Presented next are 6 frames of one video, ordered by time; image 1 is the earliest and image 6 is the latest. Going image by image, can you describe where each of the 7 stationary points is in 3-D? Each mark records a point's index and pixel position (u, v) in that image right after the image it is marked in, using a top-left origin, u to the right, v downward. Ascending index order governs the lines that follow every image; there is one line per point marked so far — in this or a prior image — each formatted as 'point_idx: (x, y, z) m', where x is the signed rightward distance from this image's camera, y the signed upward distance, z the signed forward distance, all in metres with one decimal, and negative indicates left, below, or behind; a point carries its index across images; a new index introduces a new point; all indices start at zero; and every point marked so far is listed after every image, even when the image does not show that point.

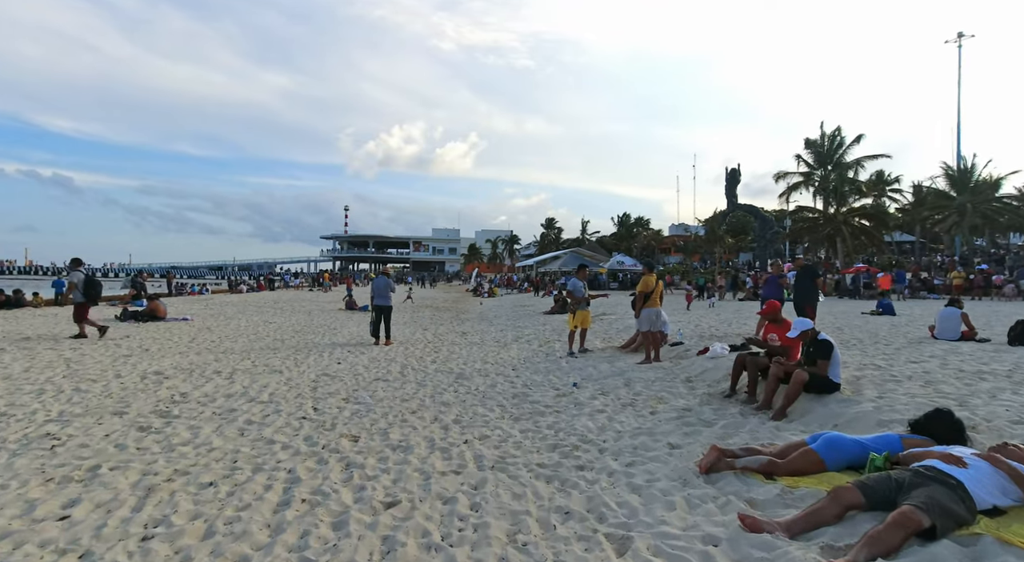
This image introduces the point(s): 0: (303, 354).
0: (-4.0, -1.4, +11.1) m
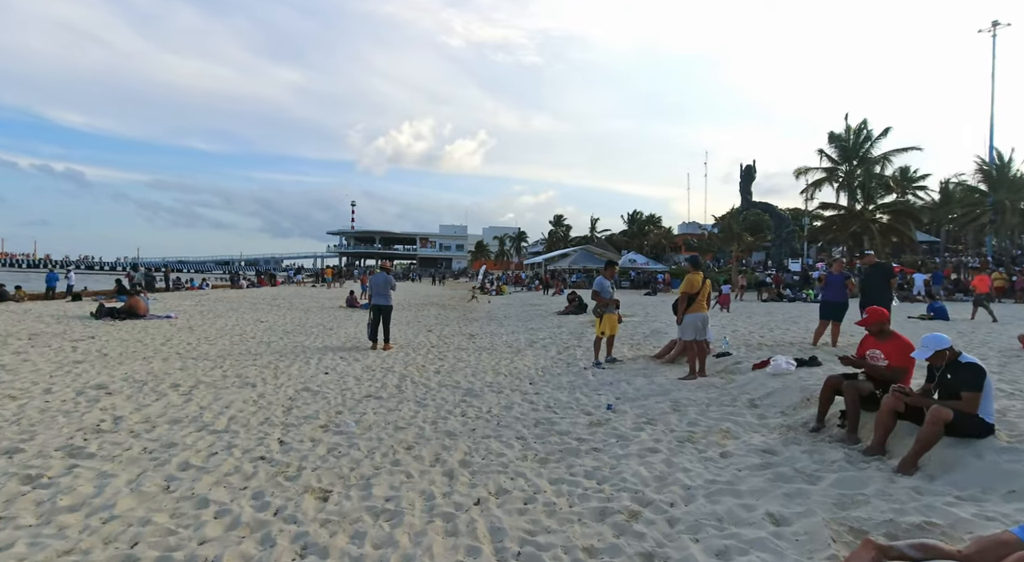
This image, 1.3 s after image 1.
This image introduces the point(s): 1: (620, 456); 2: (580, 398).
0: (-3.8, -1.3, +9.6) m
1: (+0.9, -1.5, +4.8) m
2: (+0.8, -1.5, +7.2) m
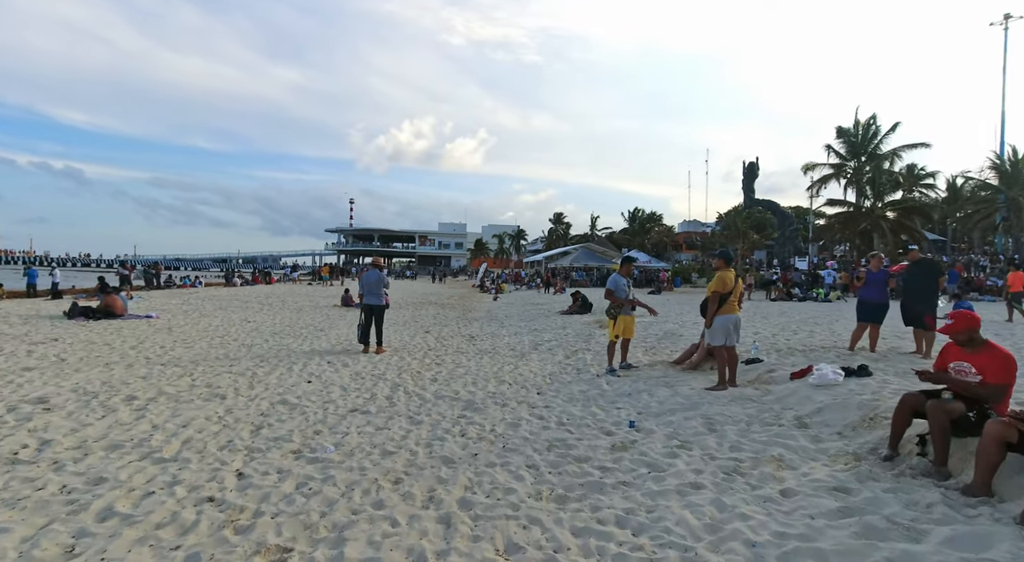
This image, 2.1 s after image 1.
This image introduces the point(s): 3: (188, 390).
0: (-3.7, -1.3, +8.7) m
1: (+1.0, -1.5, +3.9) m
2: (+0.9, -1.4, +6.2) m
3: (-3.8, -1.3, +6.7) m
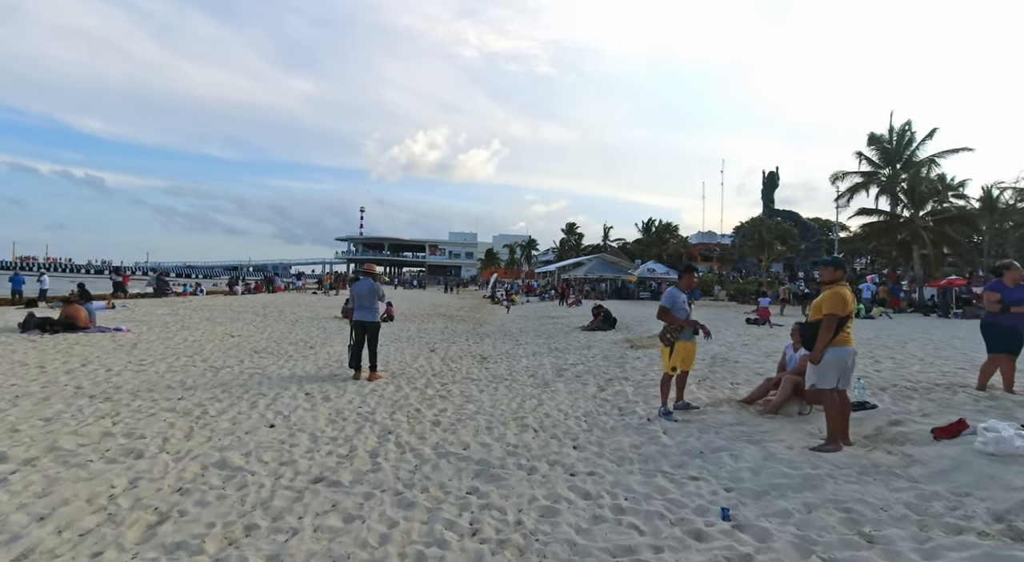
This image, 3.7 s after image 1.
0: (-3.4, -1.4, +6.9) m
1: (+1.2, -1.5, +2.0) m
2: (+1.2, -1.6, +4.3) m
3: (-3.5, -1.4, +4.8) m
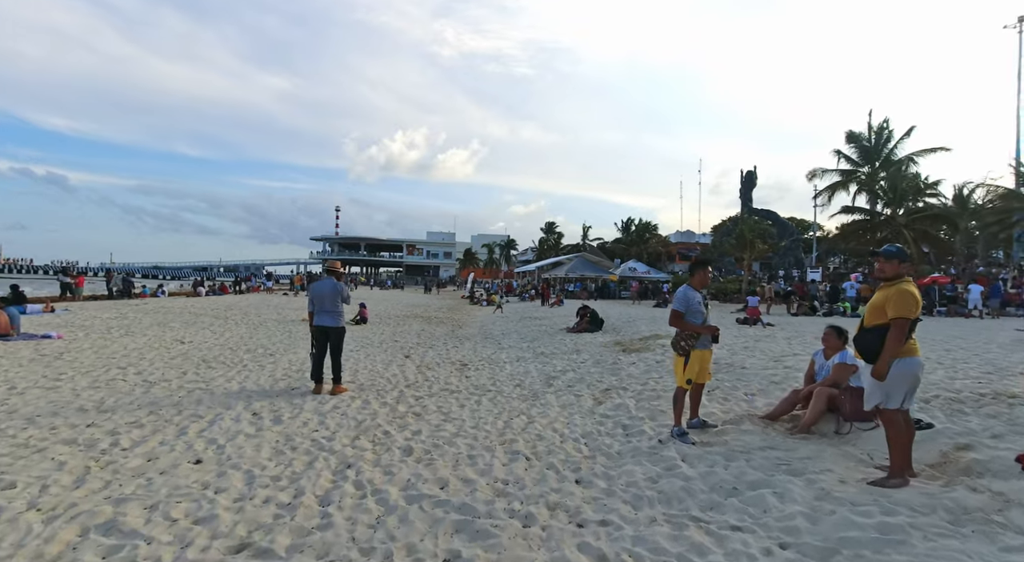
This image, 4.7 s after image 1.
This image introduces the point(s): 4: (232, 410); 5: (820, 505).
0: (-3.6, -1.4, +5.7) m
1: (+1.2, -1.5, +1.0) m
2: (+1.1, -1.5, +3.3) m
3: (-3.6, -1.3, +3.6) m
4: (-3.2, -1.5, +6.6) m
5: (+2.0, -1.5, +3.8) m
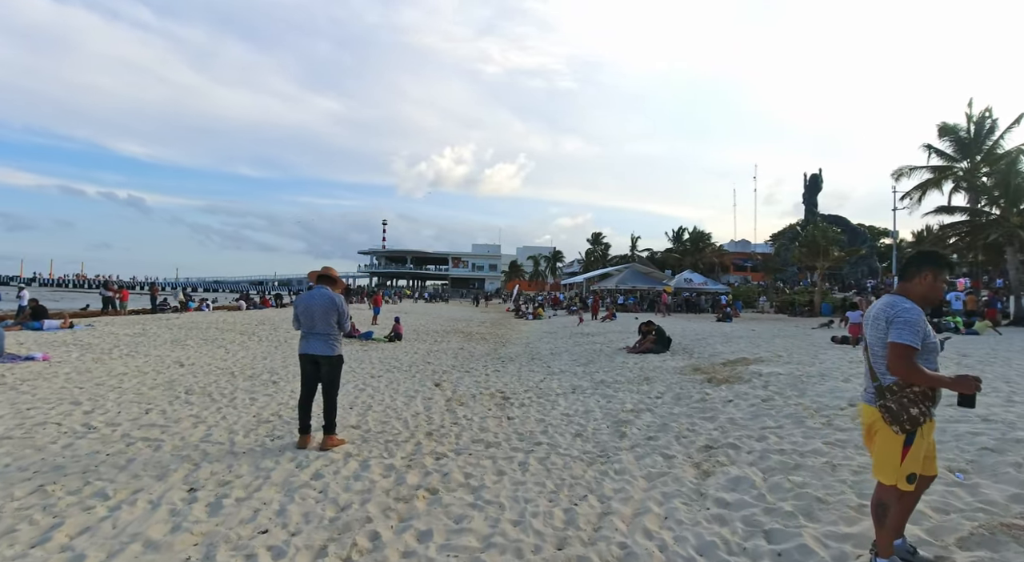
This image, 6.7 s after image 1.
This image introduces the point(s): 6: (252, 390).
0: (-3.1, -1.5, +3.6) m
1: (+1.3, -1.5, -1.5) m
2: (+1.3, -1.5, +0.9) m
3: (-3.3, -1.4, +1.6) m
4: (-2.7, -1.6, +4.5) m
5: (+2.3, -1.5, +1.3) m
6: (-4.0, -1.6, +8.8) m
